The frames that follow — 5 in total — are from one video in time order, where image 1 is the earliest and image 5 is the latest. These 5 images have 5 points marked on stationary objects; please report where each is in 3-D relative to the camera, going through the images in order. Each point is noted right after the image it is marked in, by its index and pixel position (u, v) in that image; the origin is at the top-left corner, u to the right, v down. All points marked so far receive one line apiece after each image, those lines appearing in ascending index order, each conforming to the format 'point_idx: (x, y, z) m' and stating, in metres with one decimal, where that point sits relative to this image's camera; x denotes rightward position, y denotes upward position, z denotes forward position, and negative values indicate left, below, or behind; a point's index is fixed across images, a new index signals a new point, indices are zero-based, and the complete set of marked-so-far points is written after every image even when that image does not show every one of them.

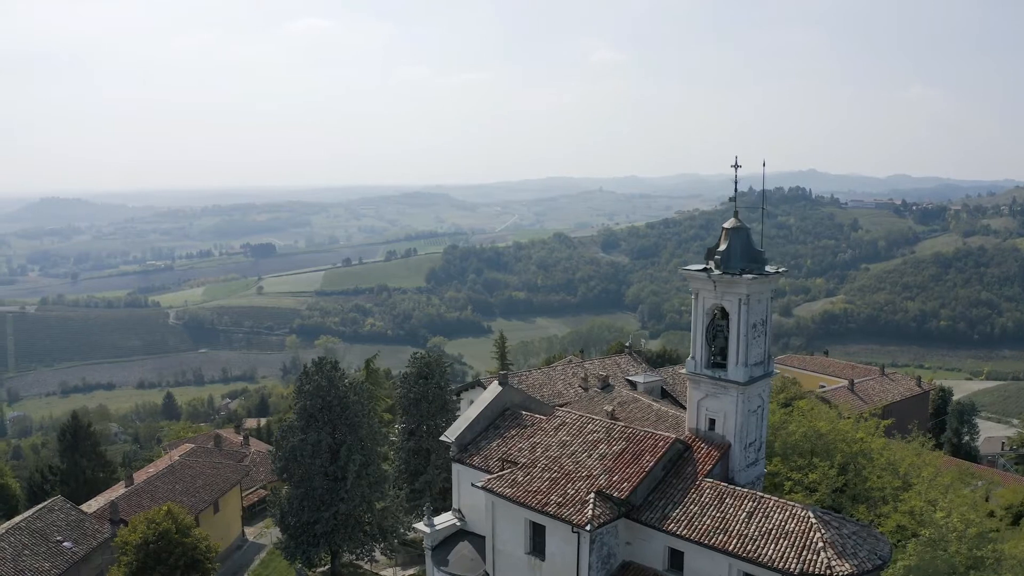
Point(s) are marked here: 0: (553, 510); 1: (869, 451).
0: (+0.8, -4.2, +12.9) m
1: (+8.7, -4.0, +16.8) m
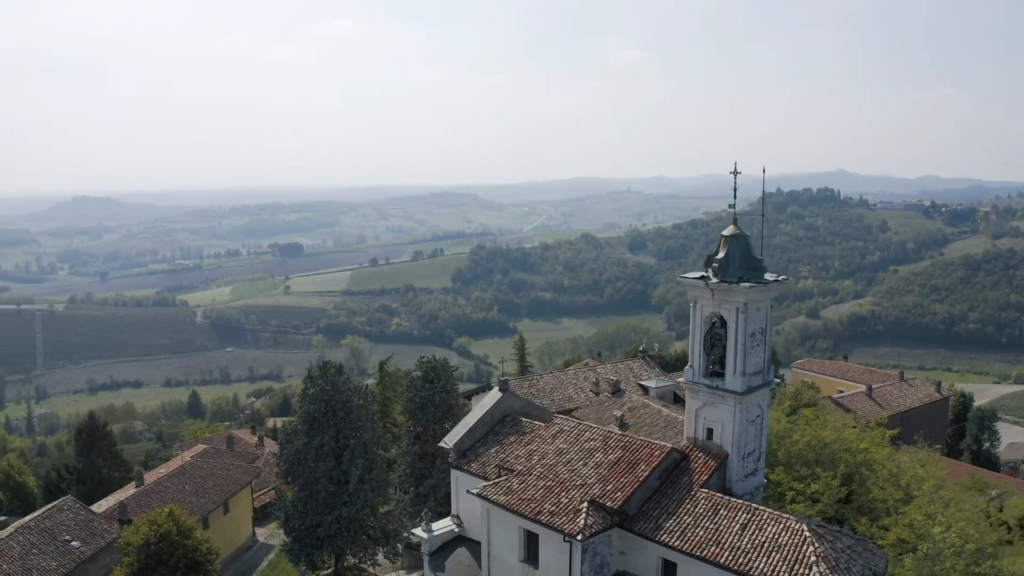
0: (+0.6, -4.3, +12.9) m
1: (+8.7, -4.2, +16.6) m
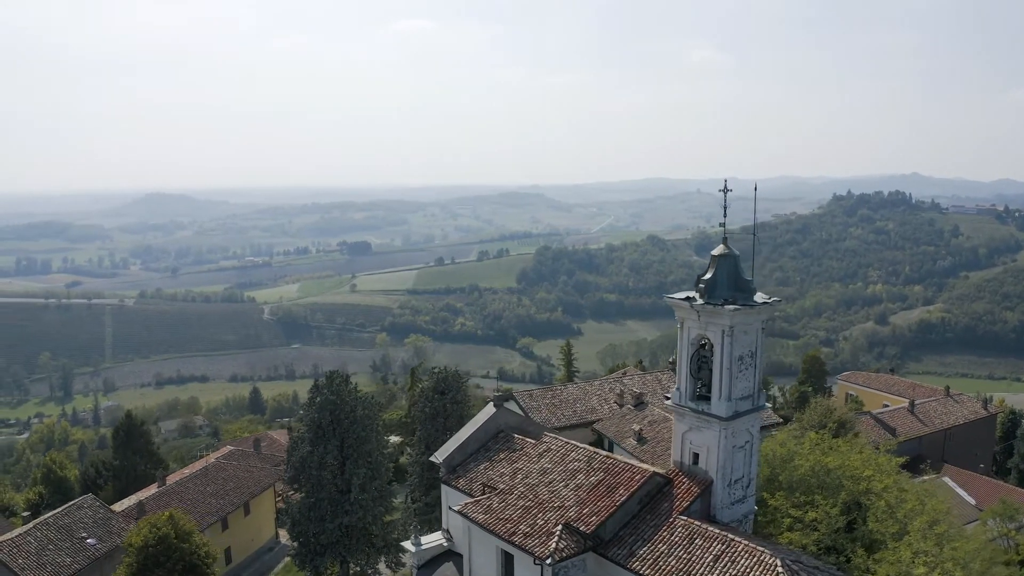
0: (+0.1, -4.7, +12.8) m
1: (+8.5, -4.7, +15.9) m
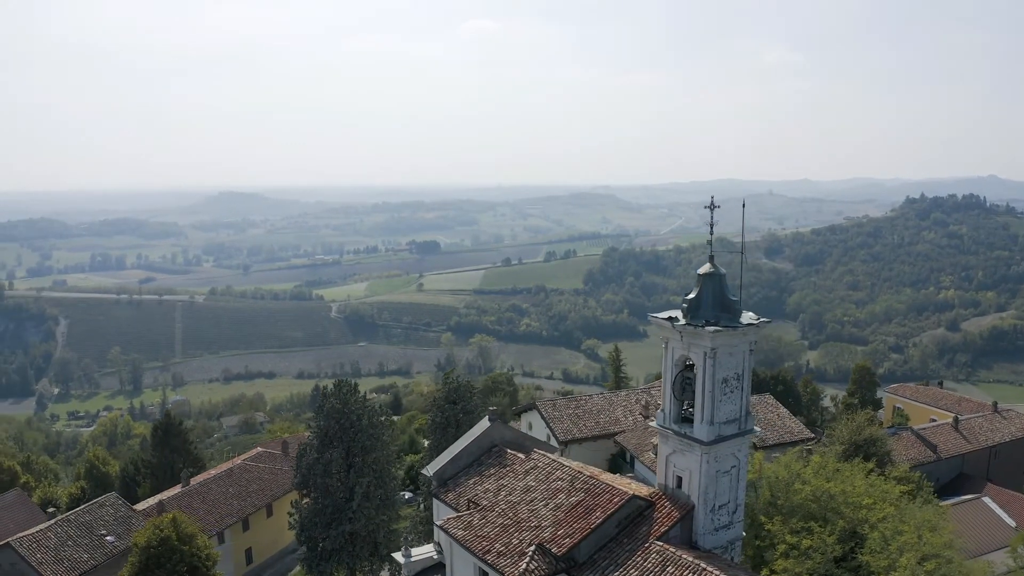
0: (-0.4, -5.1, +12.8) m
1: (+8.2, -5.1, +15.2) m
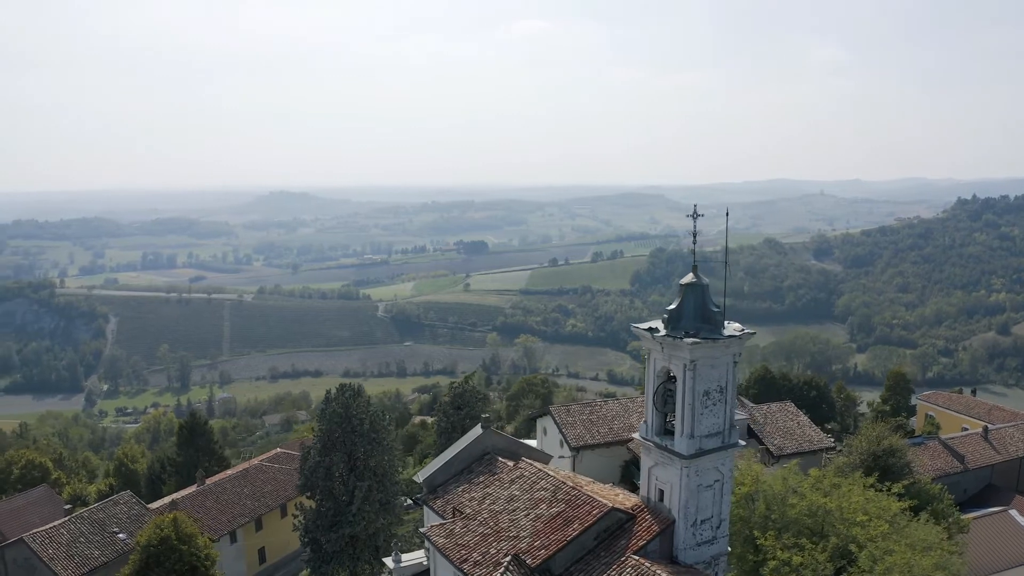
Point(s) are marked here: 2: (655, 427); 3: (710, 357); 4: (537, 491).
0: (-0.8, -5.2, +12.8) m
1: (+7.8, -5.3, +14.8) m
2: (+2.9, -2.7, +13.6) m
3: (+3.8, -1.3, +12.9) m
4: (+0.5, -4.3, +14.4) m
